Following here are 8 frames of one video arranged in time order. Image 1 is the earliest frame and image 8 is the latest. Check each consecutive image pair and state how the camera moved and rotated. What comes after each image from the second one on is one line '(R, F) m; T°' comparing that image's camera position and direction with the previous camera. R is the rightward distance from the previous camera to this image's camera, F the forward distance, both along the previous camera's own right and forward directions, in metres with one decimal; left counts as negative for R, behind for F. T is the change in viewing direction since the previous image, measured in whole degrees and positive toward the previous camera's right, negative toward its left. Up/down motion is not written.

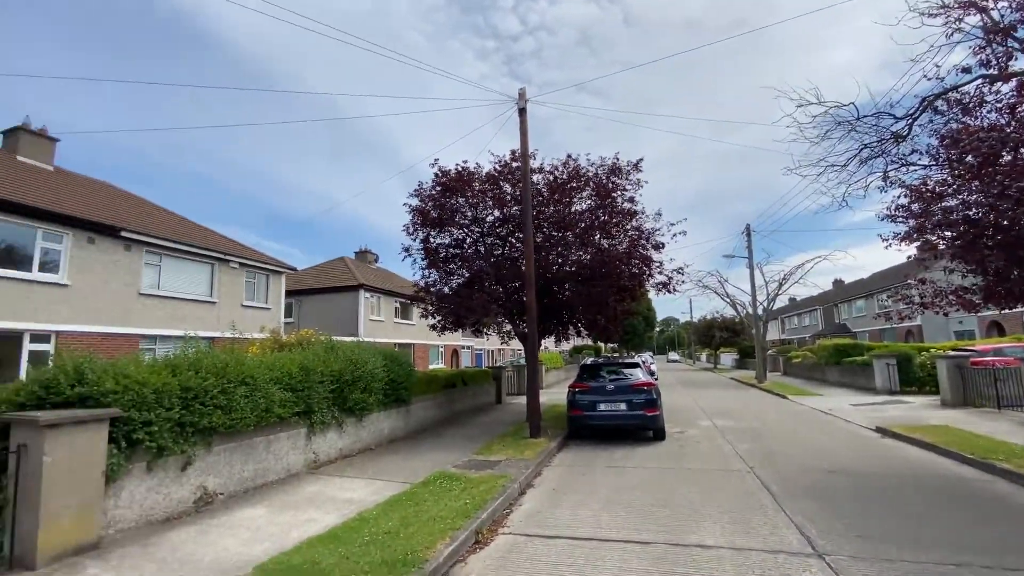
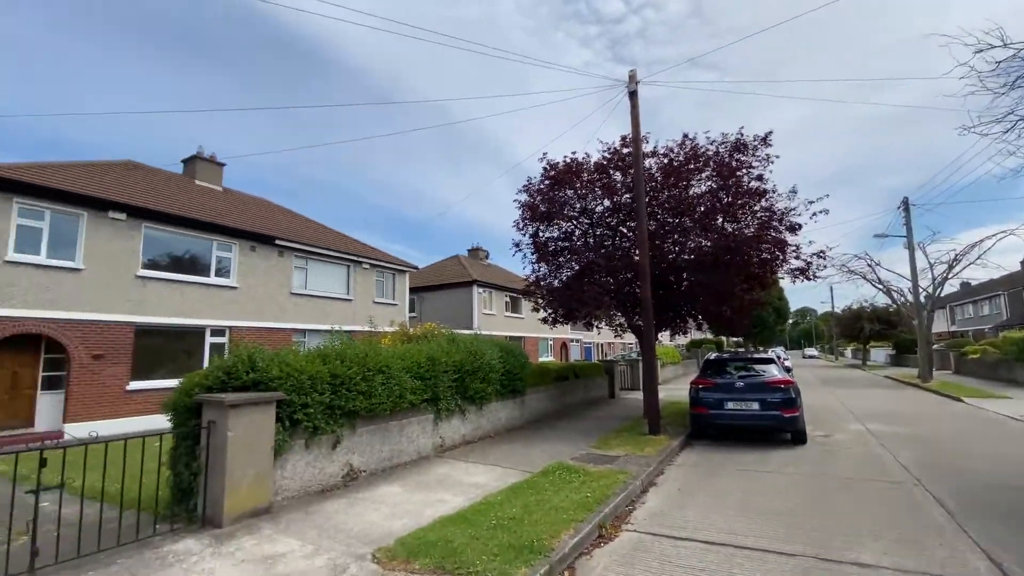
(-0.1, 0.0) m; -13°
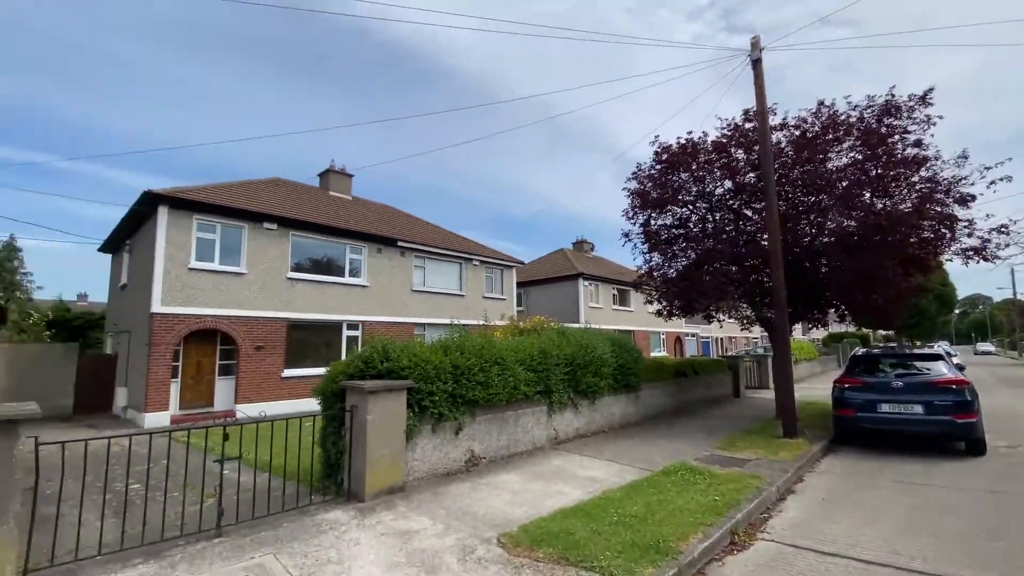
(-0.1, 0.0) m; -13°
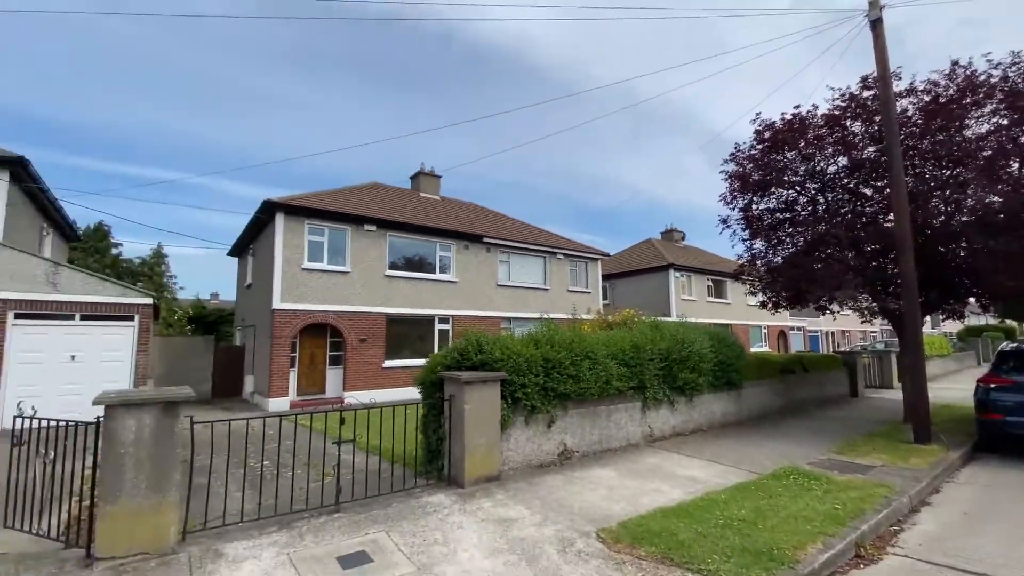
(-0.1, 0.0) m; -10°
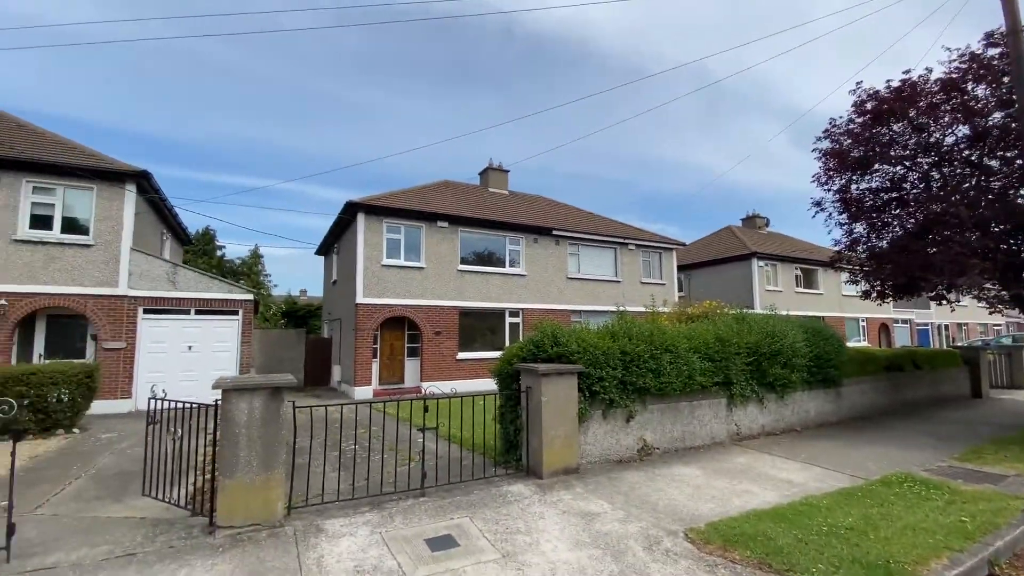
(-0.1, 0.0) m; -8°
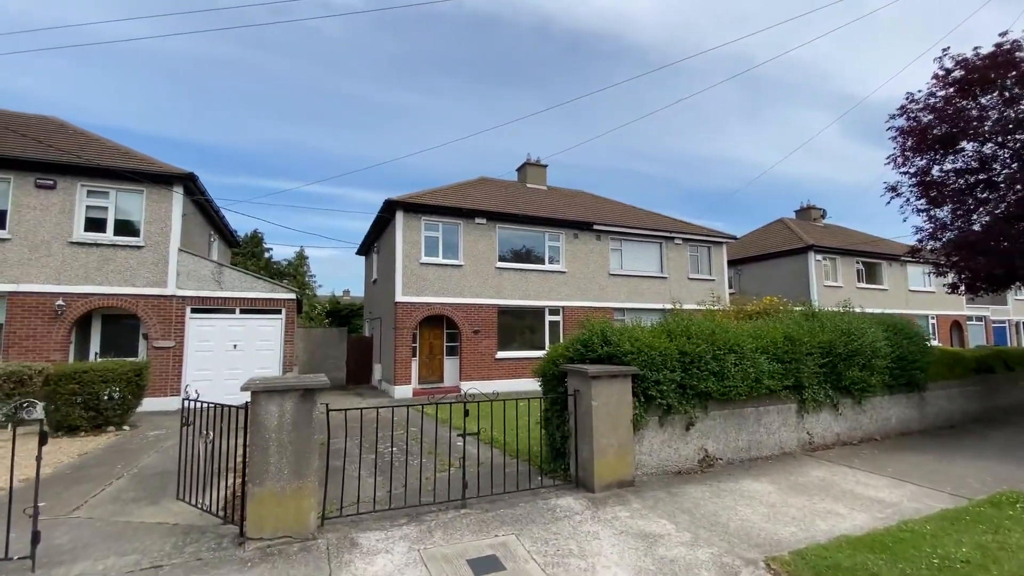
(-0.1, +0.4) m; -5°
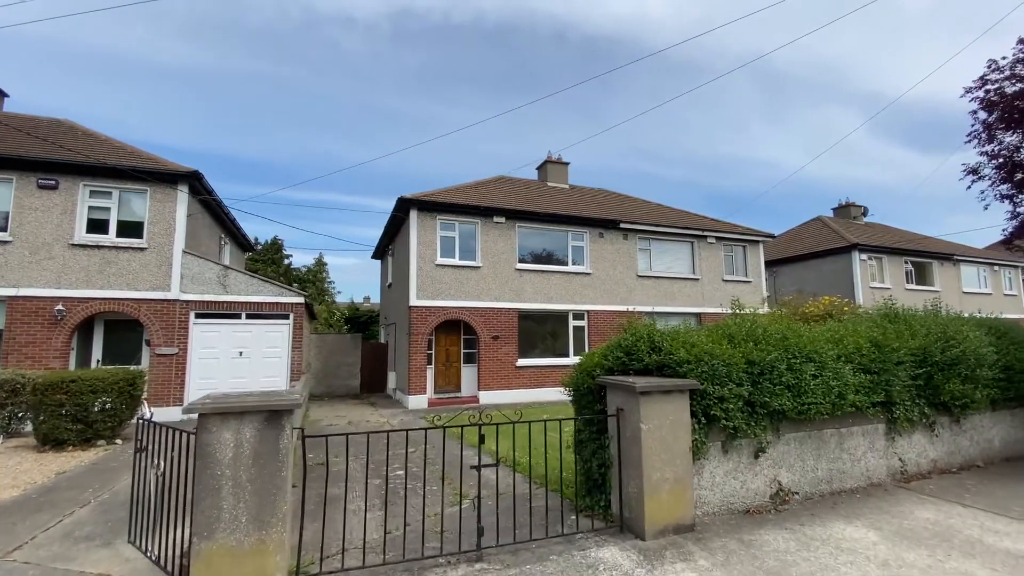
(-0.1, +0.9) m; -2°
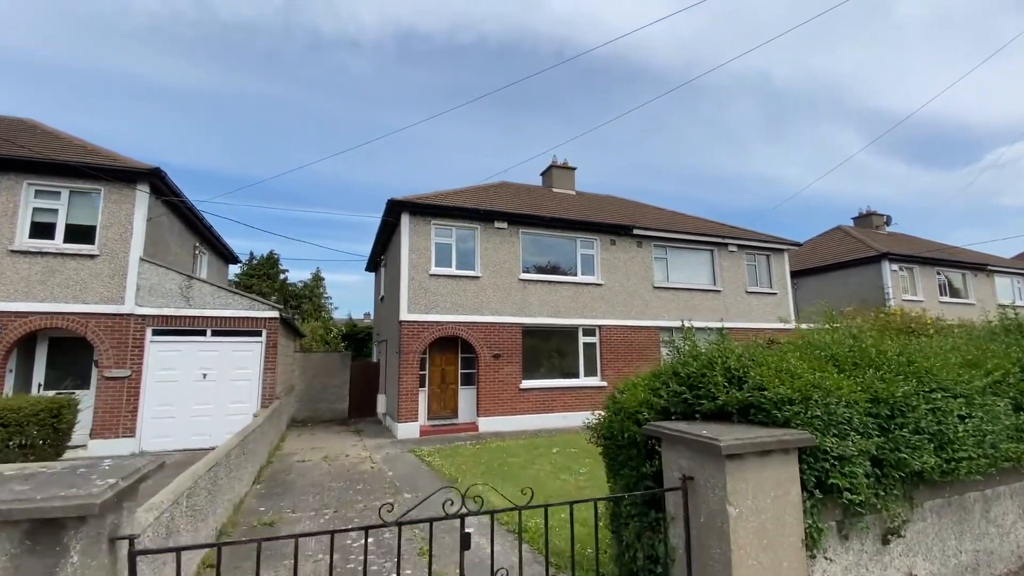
(0.0, +1.4) m; 0°
